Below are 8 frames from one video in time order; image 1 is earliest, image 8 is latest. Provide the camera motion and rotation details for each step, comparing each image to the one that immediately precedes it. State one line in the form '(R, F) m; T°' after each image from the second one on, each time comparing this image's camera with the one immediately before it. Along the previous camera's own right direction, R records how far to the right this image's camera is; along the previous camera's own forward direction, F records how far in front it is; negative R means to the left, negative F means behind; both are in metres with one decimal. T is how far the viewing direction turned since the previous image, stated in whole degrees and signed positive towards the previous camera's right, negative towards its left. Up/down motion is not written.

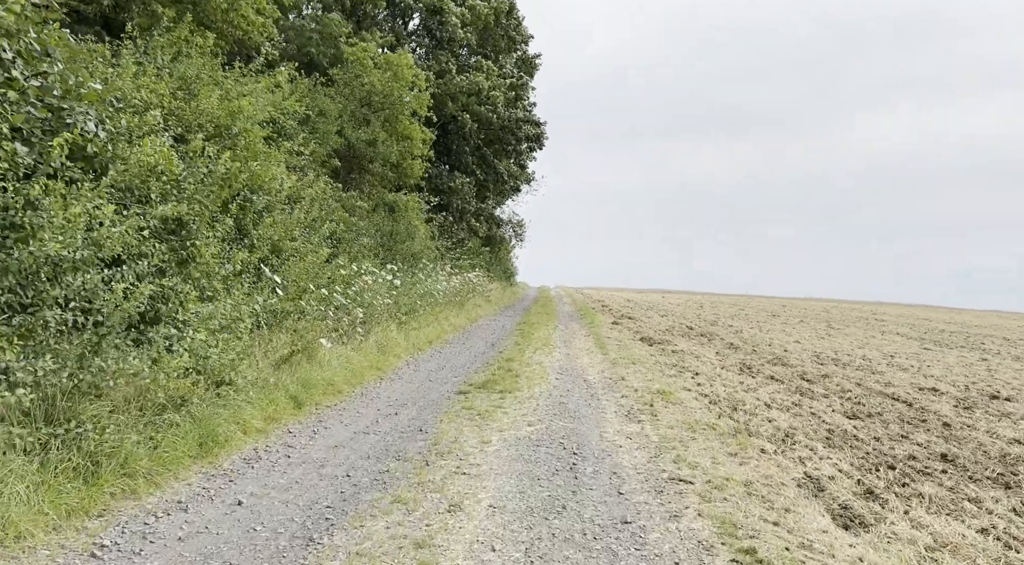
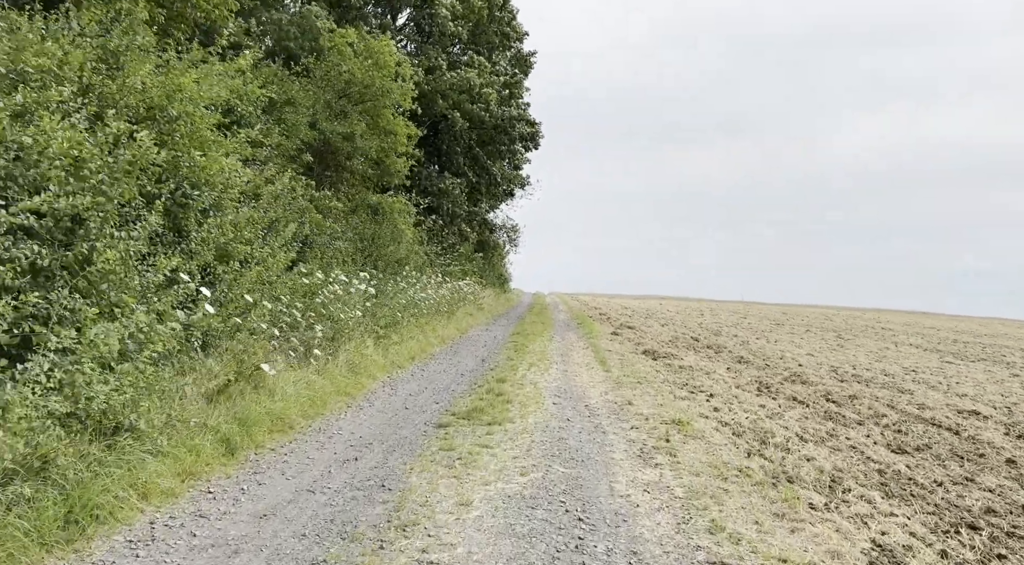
(+0.1, +2.1) m; 0°
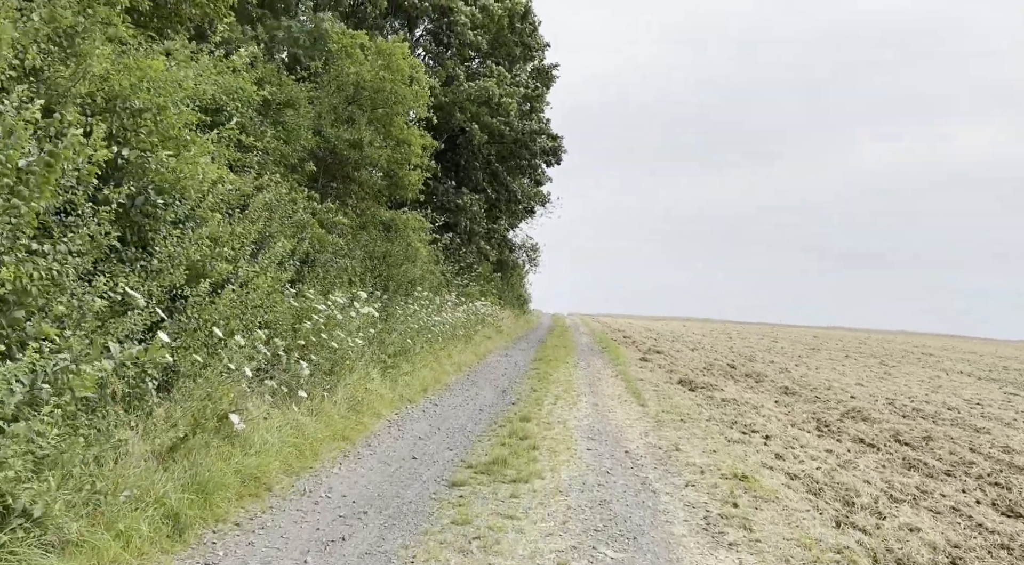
(-0.1, +2.0) m; -1°
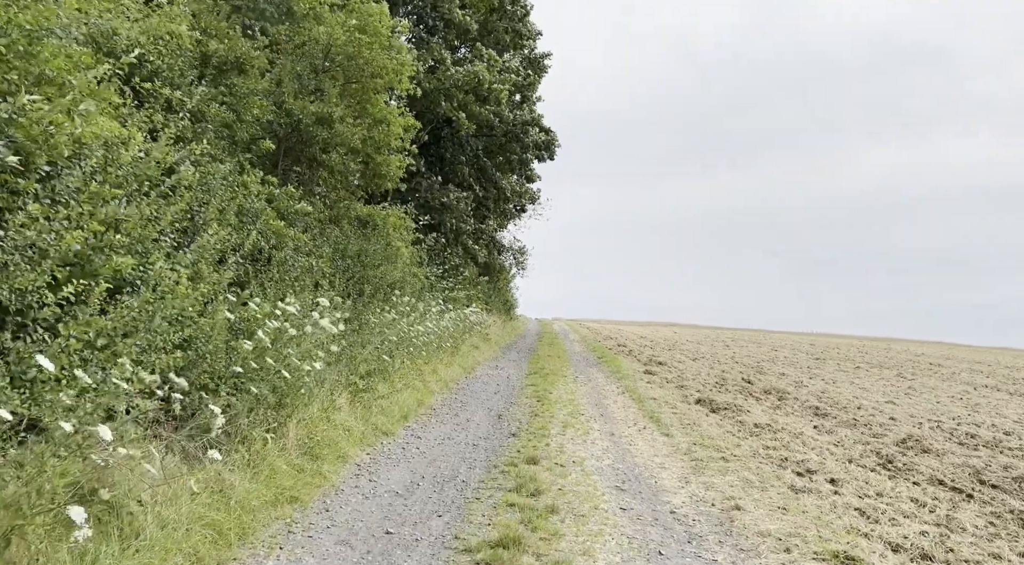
(-0.3, +2.9) m; +1°
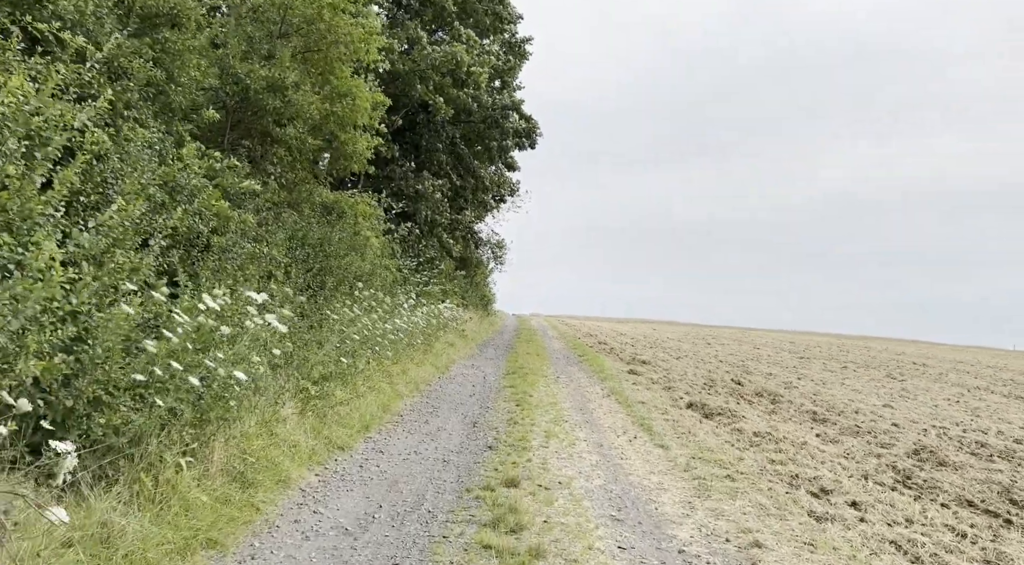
(0.0, +1.6) m; +1°
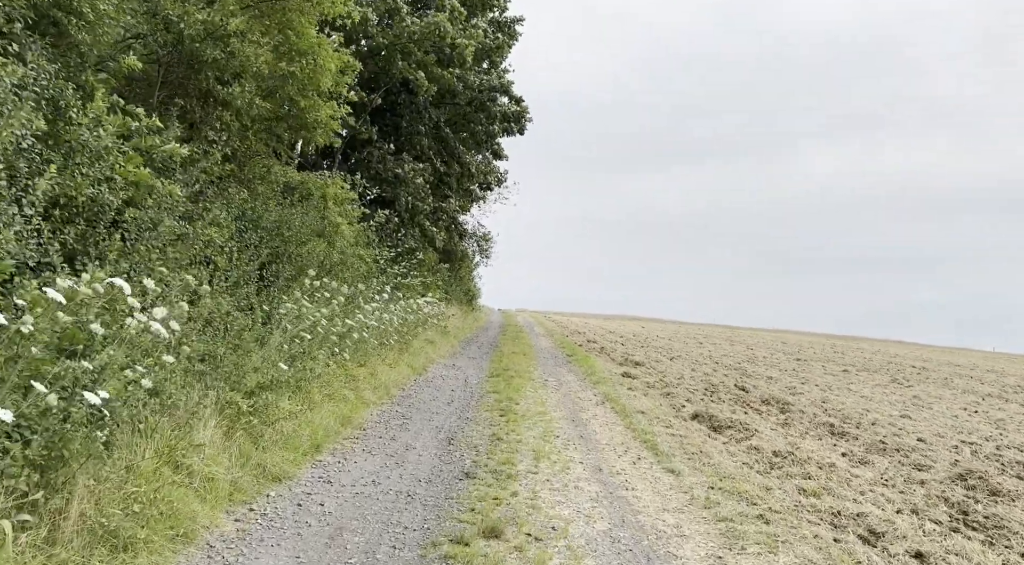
(0.0, +2.1) m; +1°
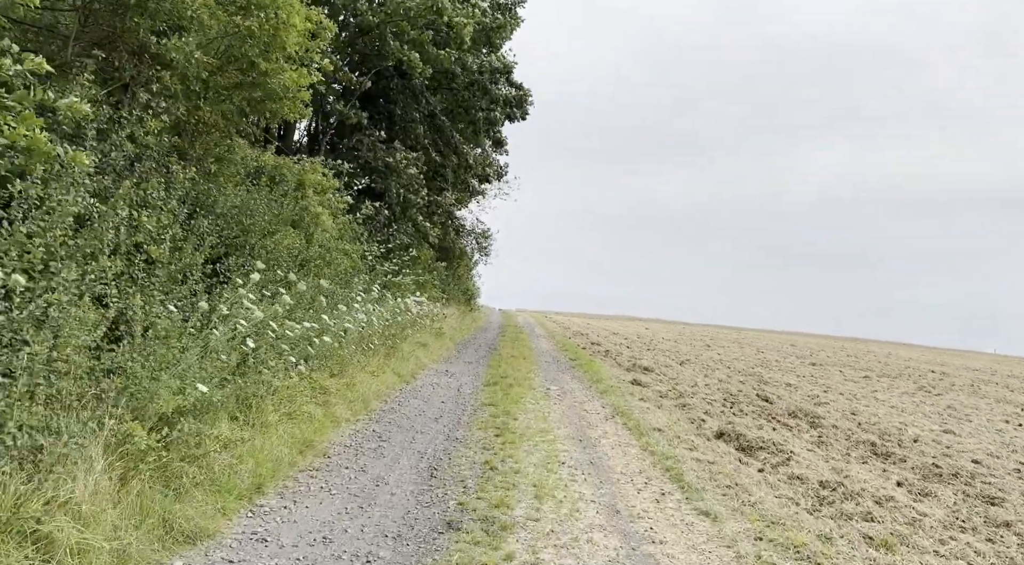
(0.0, +2.1) m; 0°
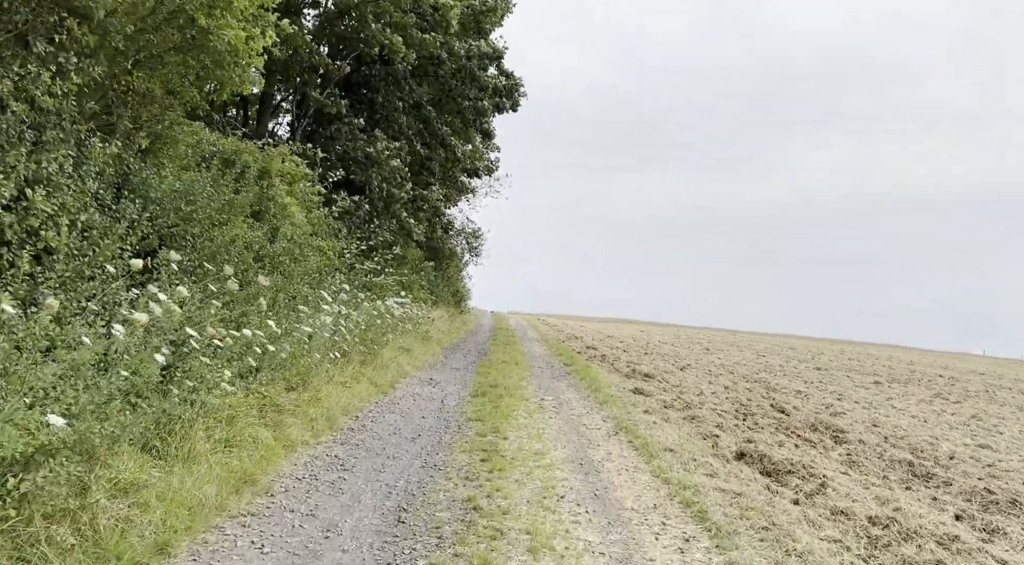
(0.0, +1.9) m; 0°
